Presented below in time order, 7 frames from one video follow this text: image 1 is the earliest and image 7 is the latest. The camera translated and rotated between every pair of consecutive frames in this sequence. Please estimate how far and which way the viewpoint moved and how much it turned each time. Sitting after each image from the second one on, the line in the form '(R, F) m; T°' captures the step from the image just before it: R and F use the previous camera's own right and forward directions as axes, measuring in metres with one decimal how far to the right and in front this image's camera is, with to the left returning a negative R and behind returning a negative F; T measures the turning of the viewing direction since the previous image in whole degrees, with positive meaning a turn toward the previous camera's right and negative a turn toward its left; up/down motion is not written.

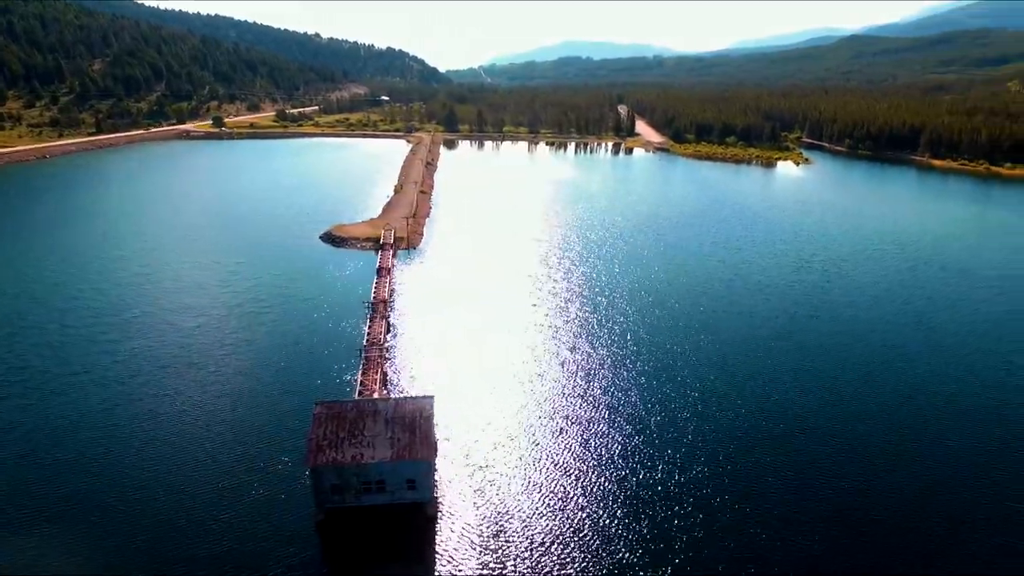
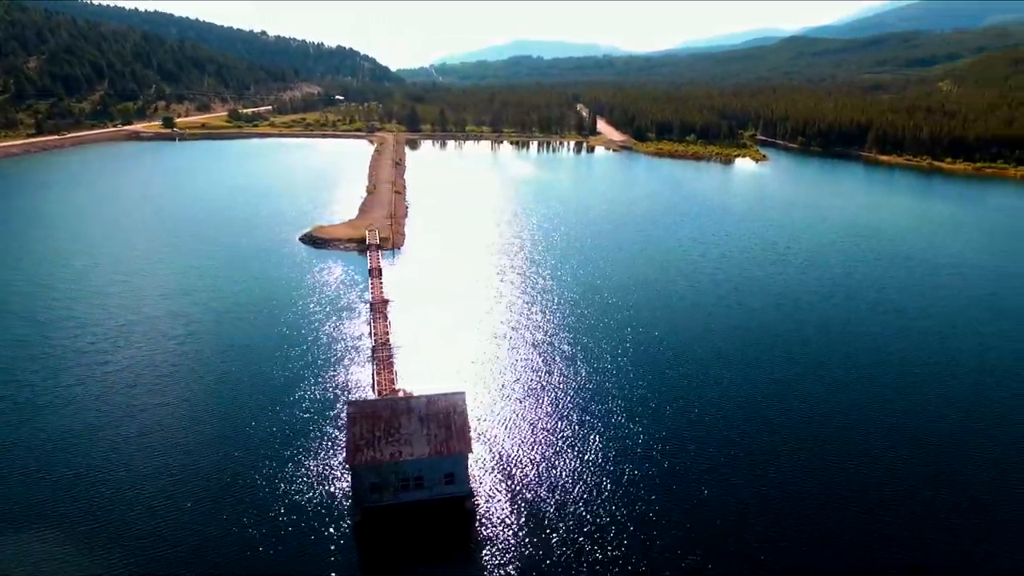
(-2.6, -0.4) m; +4°
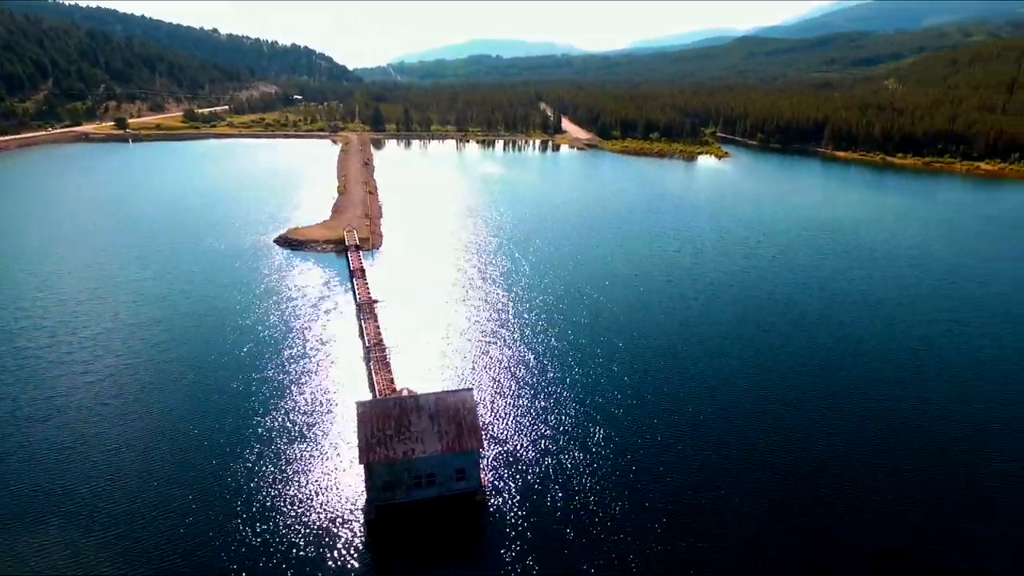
(-1.5, -0.3) m; +3°
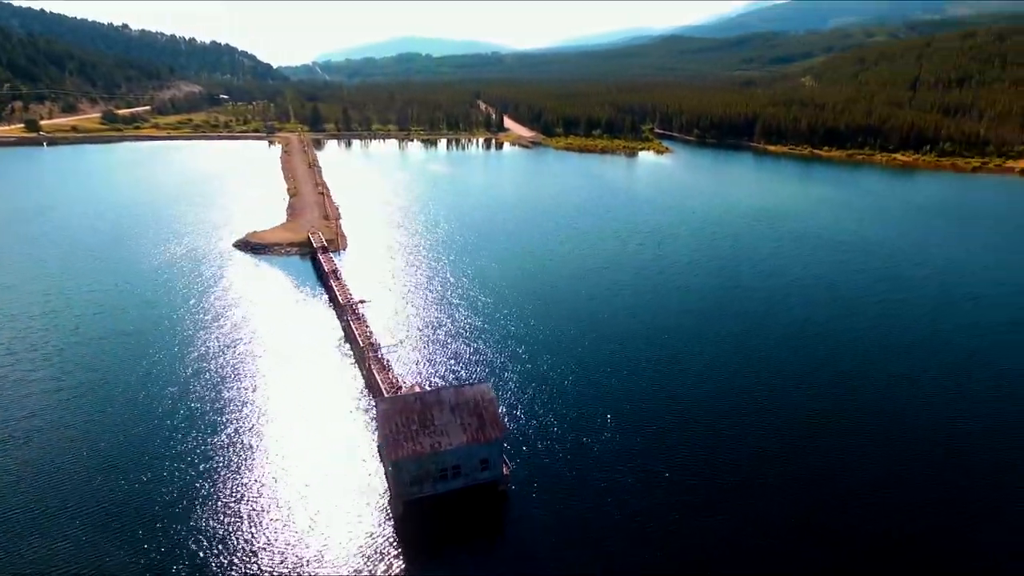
(-2.8, -0.5) m; +6°
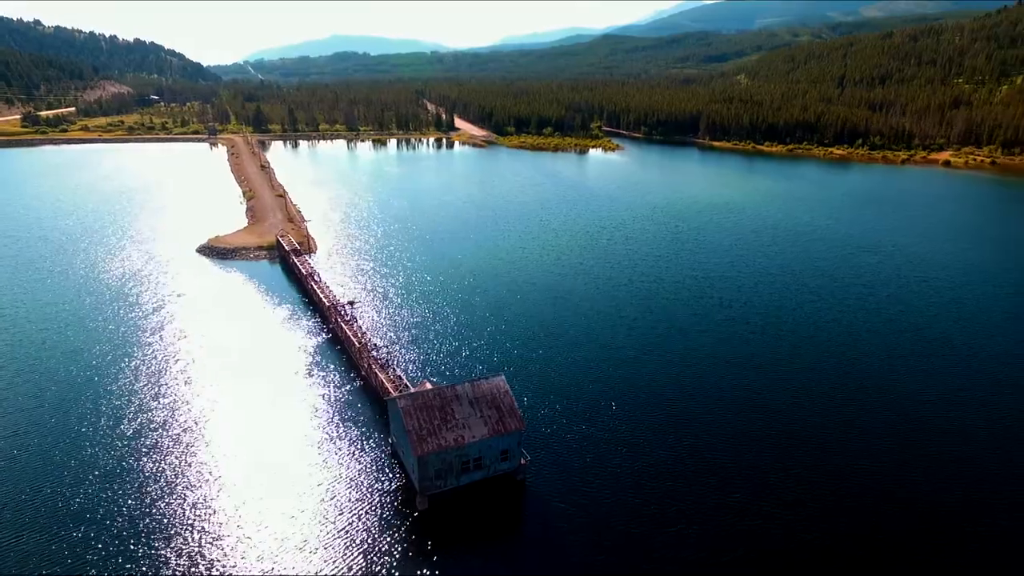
(-2.4, -0.5) m; +5°
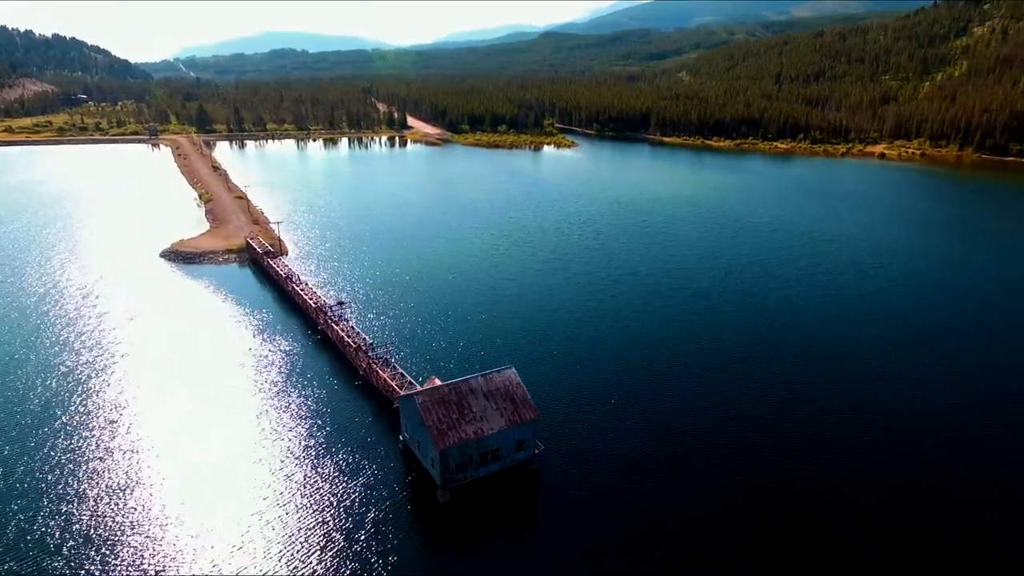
(-2.3, -0.5) m; +5°
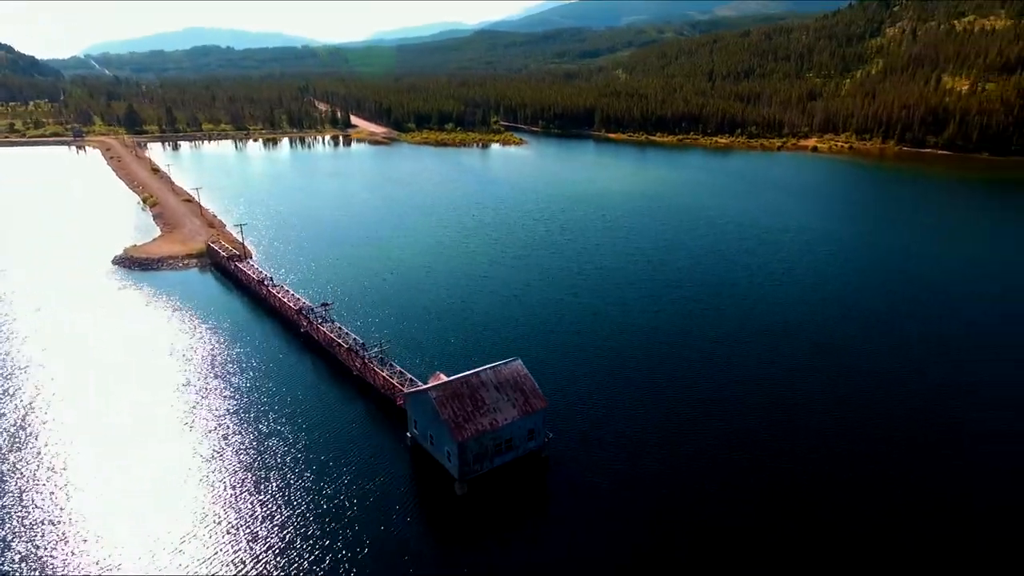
(-2.5, -0.4) m; +5°
